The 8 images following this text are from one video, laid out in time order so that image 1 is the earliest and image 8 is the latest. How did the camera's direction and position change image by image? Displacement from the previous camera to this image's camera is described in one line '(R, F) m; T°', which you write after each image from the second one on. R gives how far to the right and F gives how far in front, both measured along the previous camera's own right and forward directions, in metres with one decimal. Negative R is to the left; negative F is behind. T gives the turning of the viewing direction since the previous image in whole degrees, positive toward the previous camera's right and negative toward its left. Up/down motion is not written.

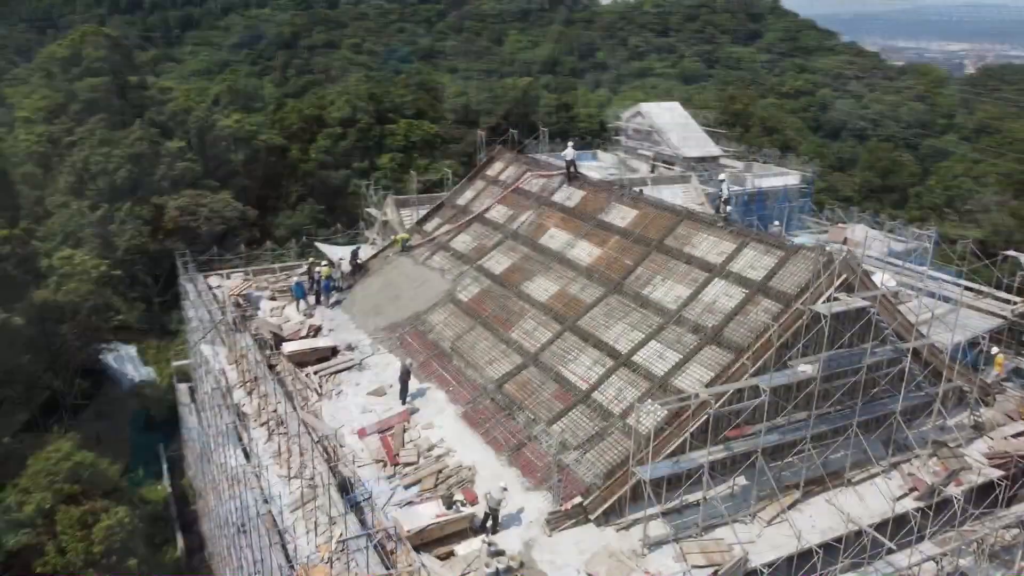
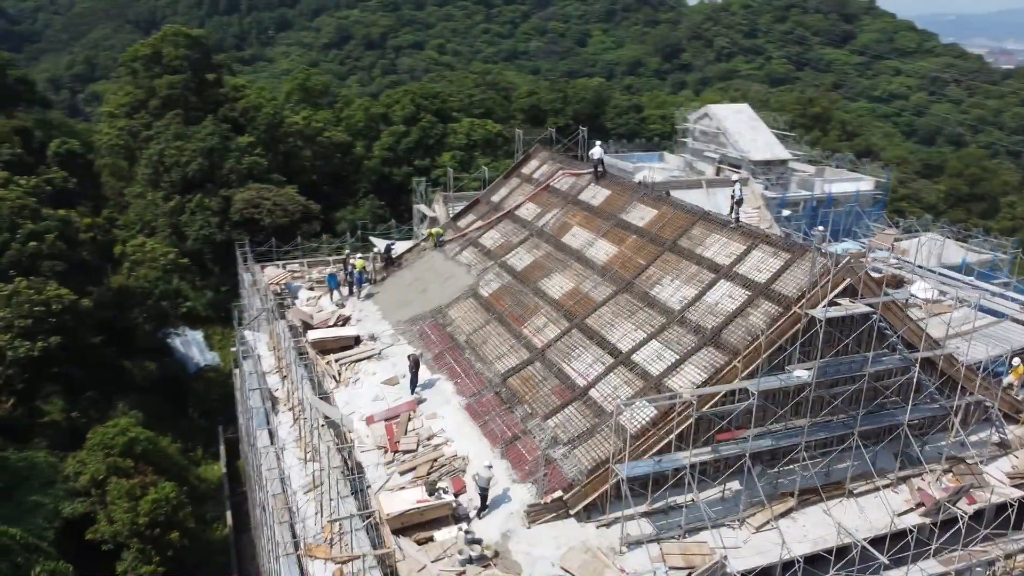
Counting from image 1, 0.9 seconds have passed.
(+1.7, -0.1) m; -6°
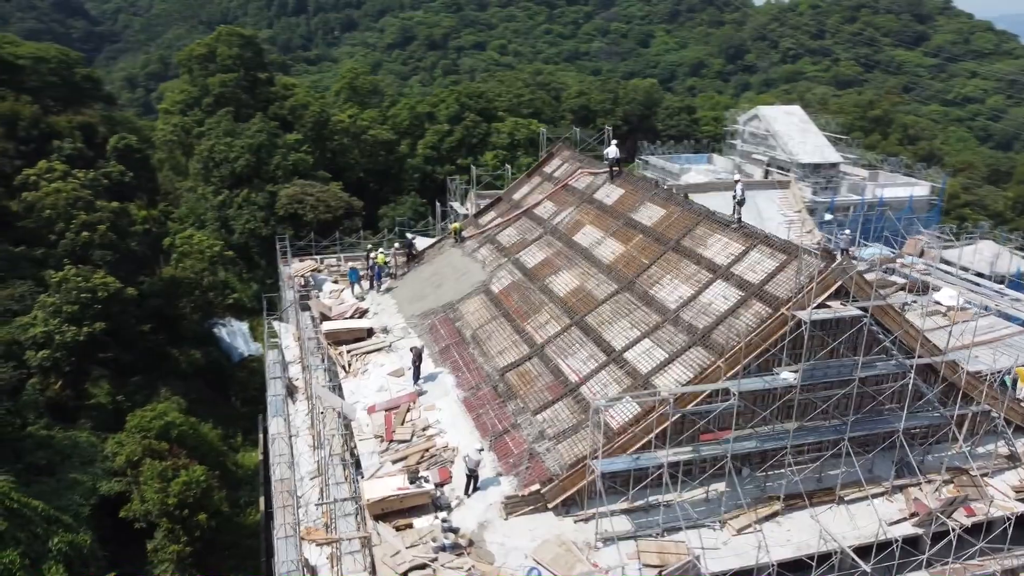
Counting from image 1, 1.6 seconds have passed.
(+1.4, -0.1) m; -4°
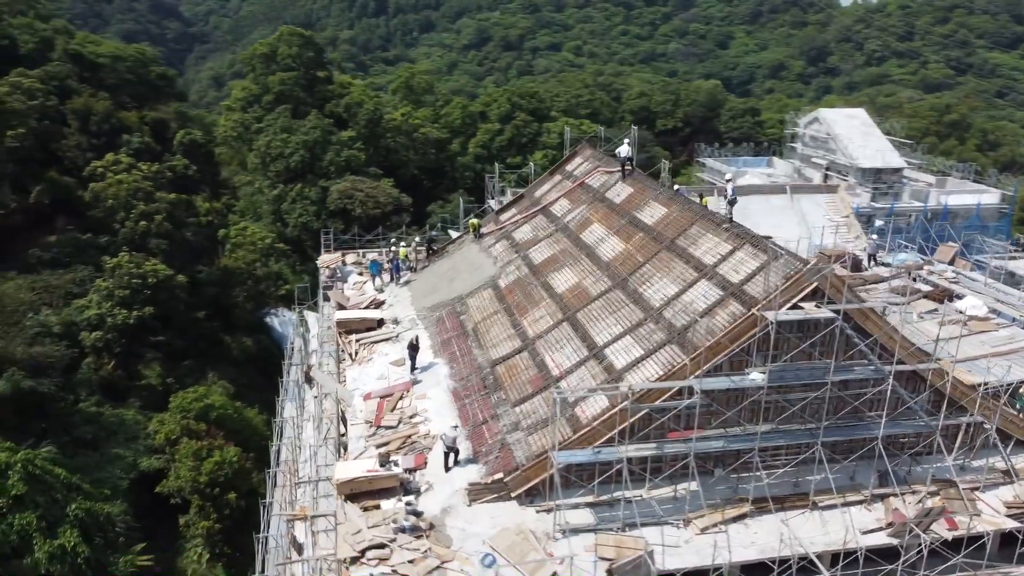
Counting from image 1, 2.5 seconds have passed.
(+1.9, -0.2) m; -5°
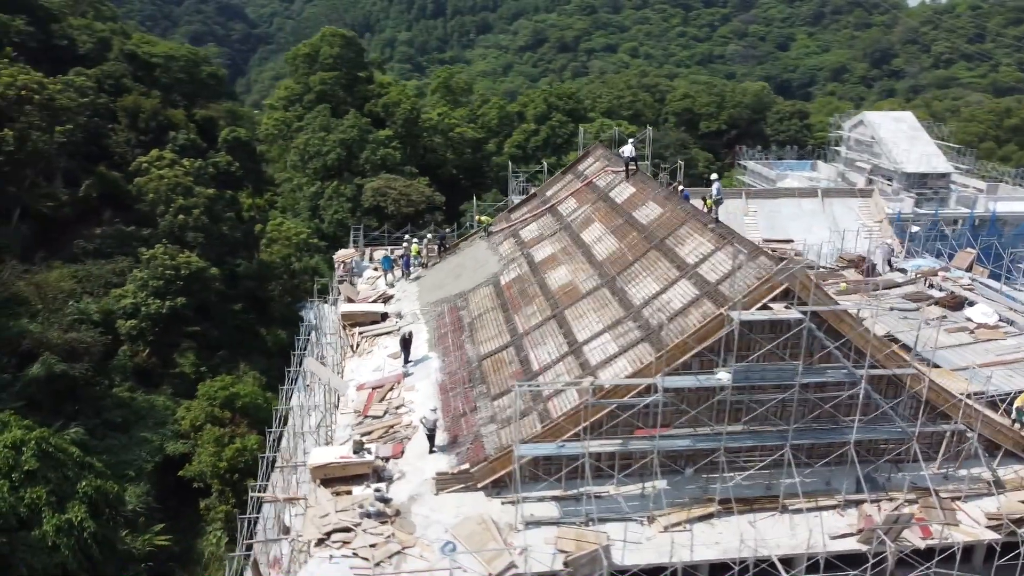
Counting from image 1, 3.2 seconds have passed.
(+1.6, -0.2) m; -4°
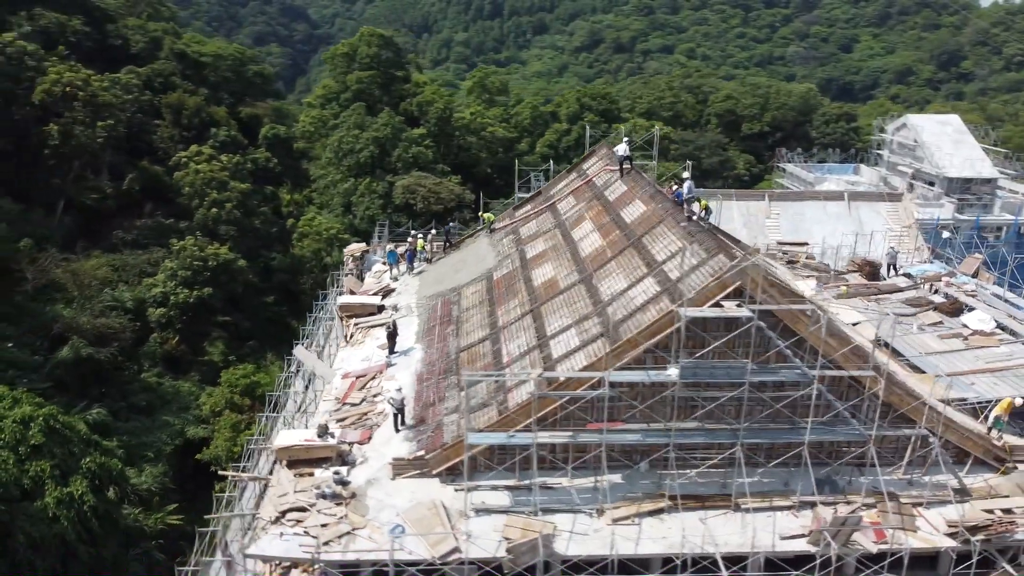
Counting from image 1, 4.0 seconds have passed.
(+1.9, -0.3) m; -4°
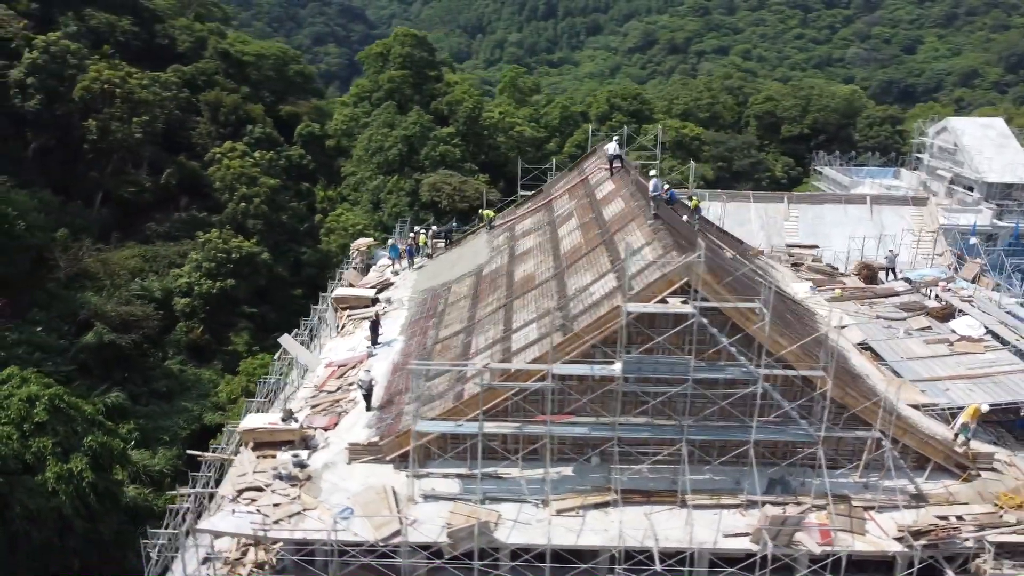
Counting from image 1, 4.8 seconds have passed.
(+1.9, -0.2) m; -4°
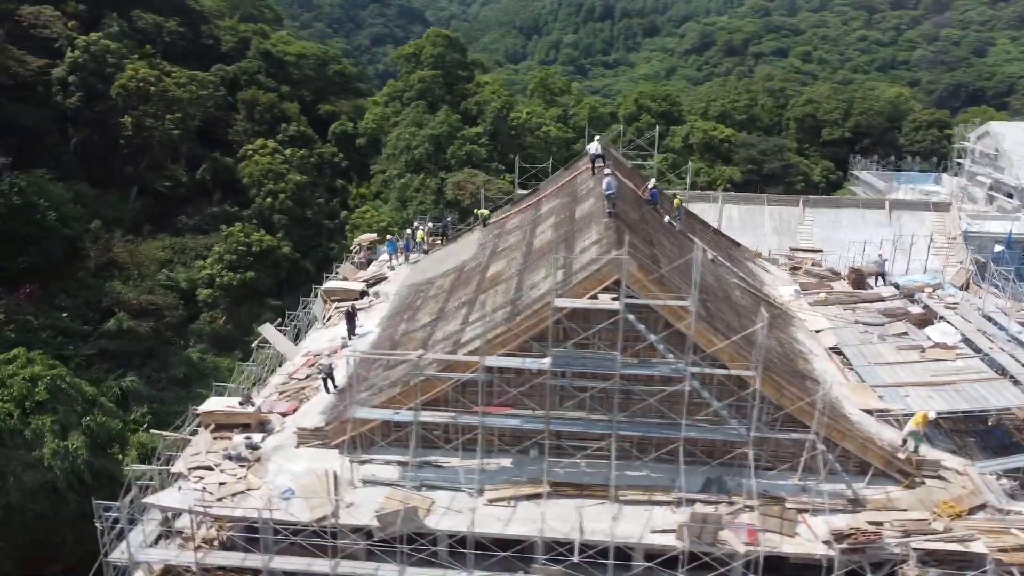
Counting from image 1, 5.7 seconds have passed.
(+2.3, -0.3) m; -4°
